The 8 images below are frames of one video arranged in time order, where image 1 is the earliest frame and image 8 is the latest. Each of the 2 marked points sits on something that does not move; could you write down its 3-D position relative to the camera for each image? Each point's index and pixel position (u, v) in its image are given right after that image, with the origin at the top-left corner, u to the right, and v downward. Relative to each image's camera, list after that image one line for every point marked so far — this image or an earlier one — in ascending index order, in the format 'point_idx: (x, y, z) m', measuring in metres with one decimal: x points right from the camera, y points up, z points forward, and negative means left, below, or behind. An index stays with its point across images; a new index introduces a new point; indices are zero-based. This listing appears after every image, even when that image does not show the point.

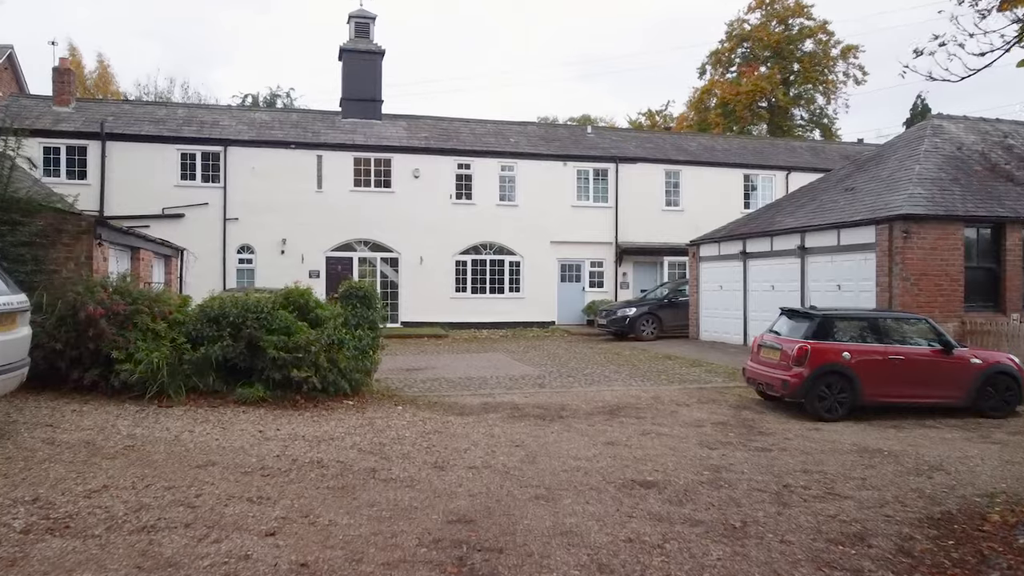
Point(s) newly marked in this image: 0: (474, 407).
0: (-0.5, -1.4, +11.0) m
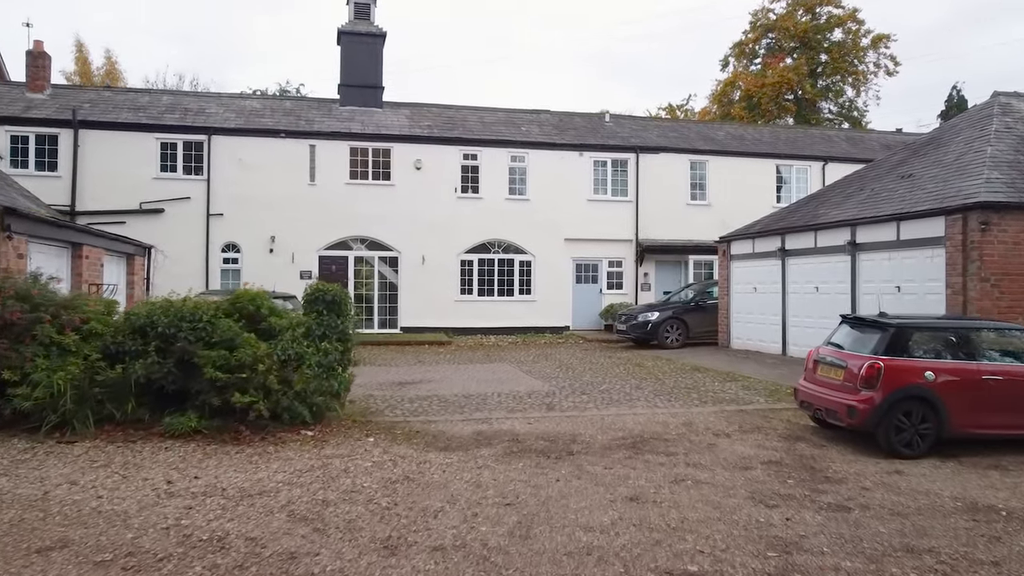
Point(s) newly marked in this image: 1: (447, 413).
0: (-0.5, -1.5, +8.9) m
1: (-0.8, -1.4, +10.7) m
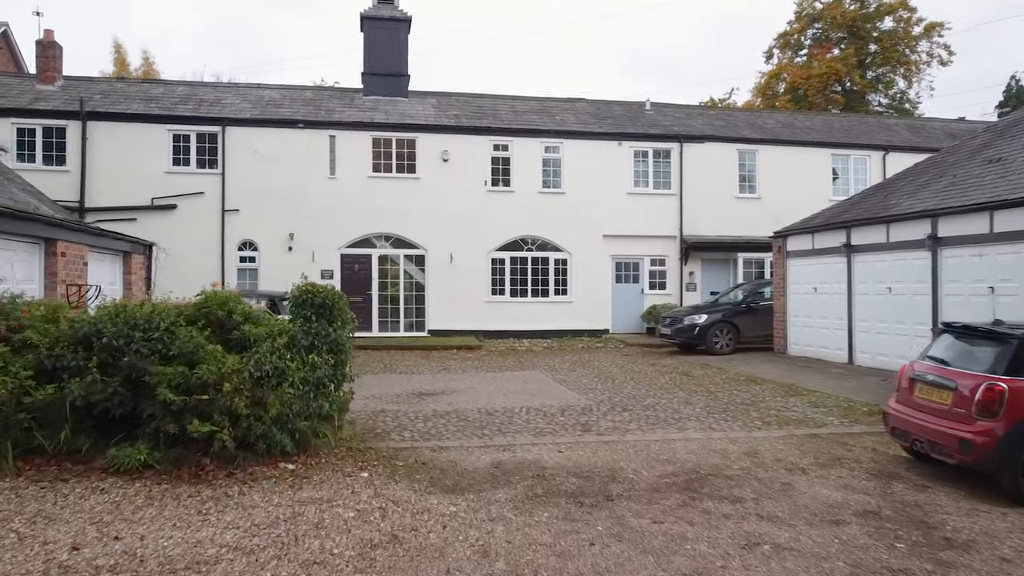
0: (-0.3, -1.5, +7.3) m
1: (-0.5, -1.5, +9.1) m
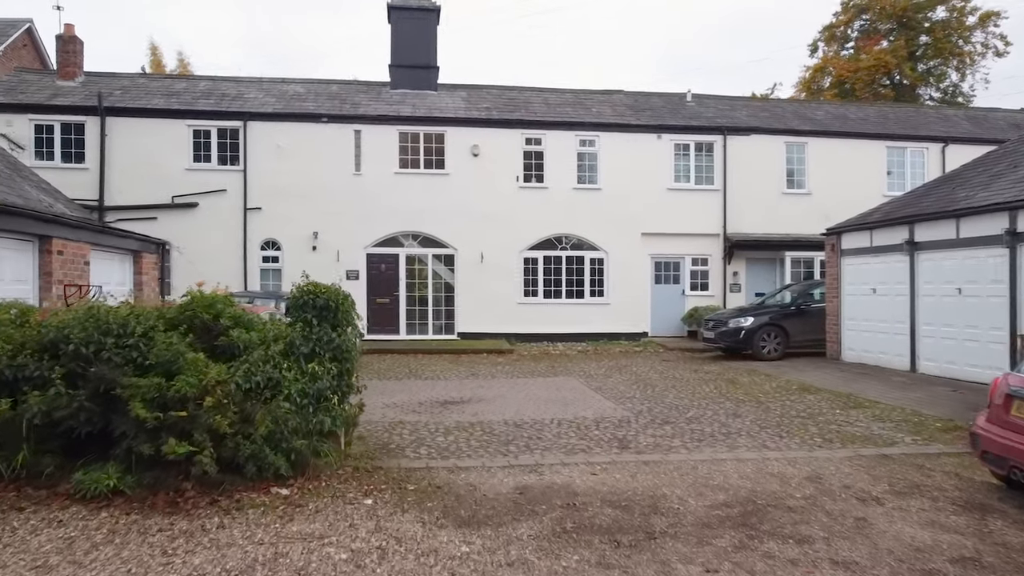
0: (-0.1, -1.5, +6.3) m
1: (-0.2, -1.5, +8.1) m
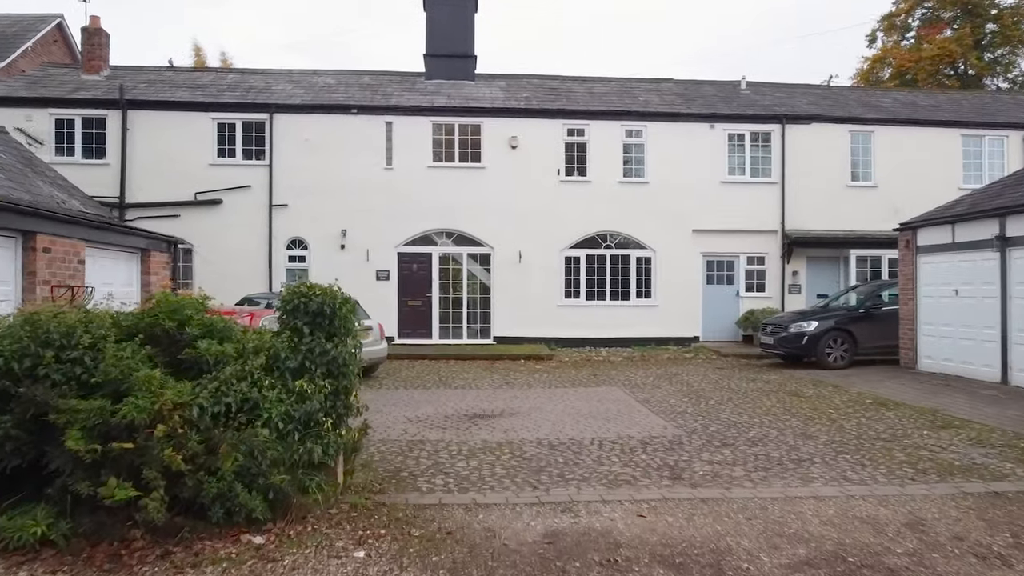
0: (+0.1, -1.5, +5.1) m
1: (0.0, -1.5, +6.9) m
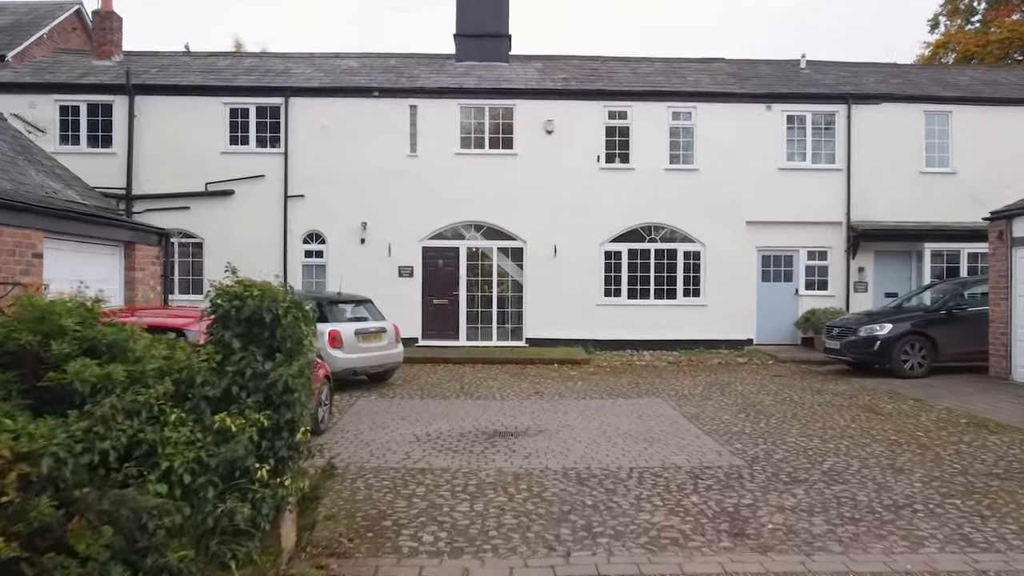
0: (0.0, -1.5, +3.5) m
1: (+0.1, -1.5, +5.3) m
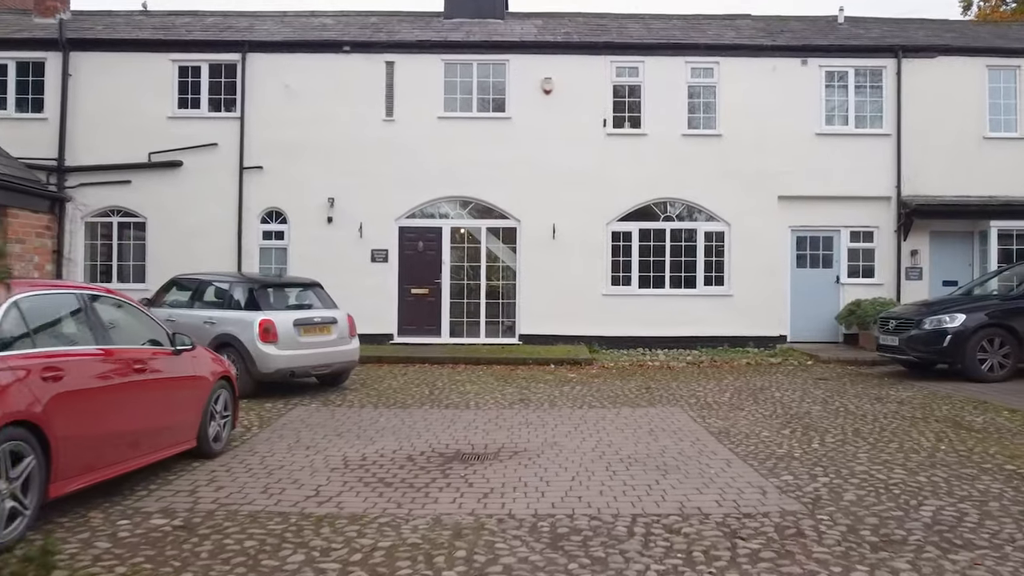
0: (-0.3, -1.3, +1.1) m
1: (-0.3, -1.2, +2.8) m
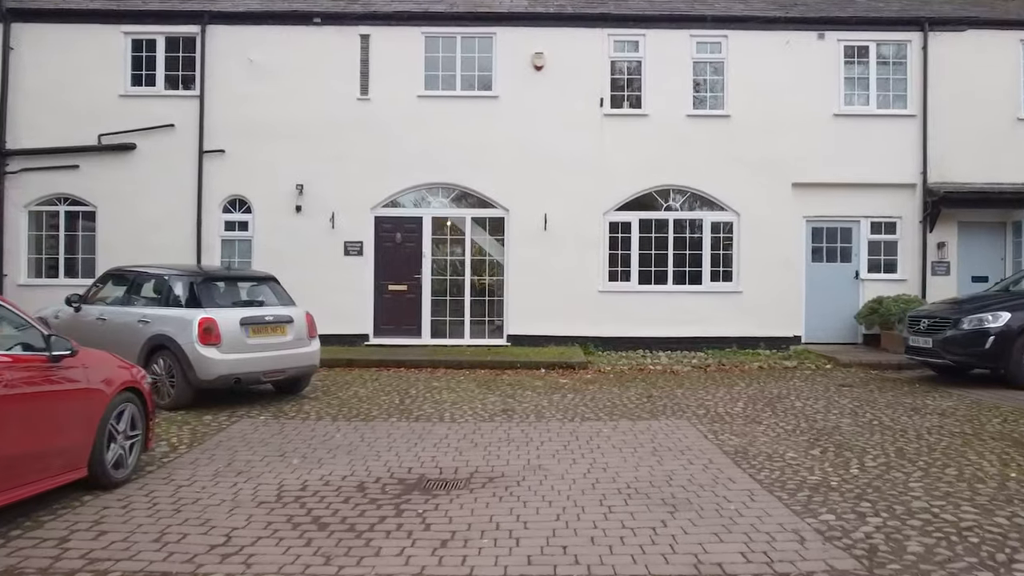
0: (-0.5, -1.2, -0.2) m
1: (-0.4, -1.2, +1.5) m
